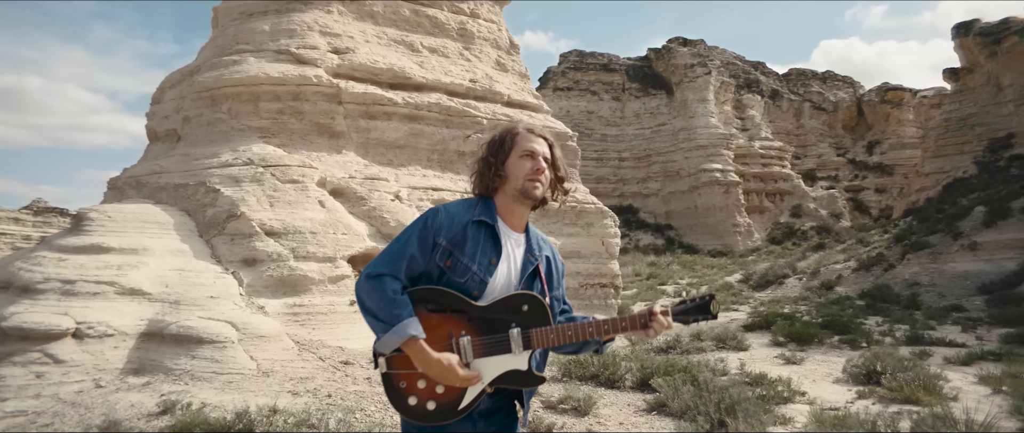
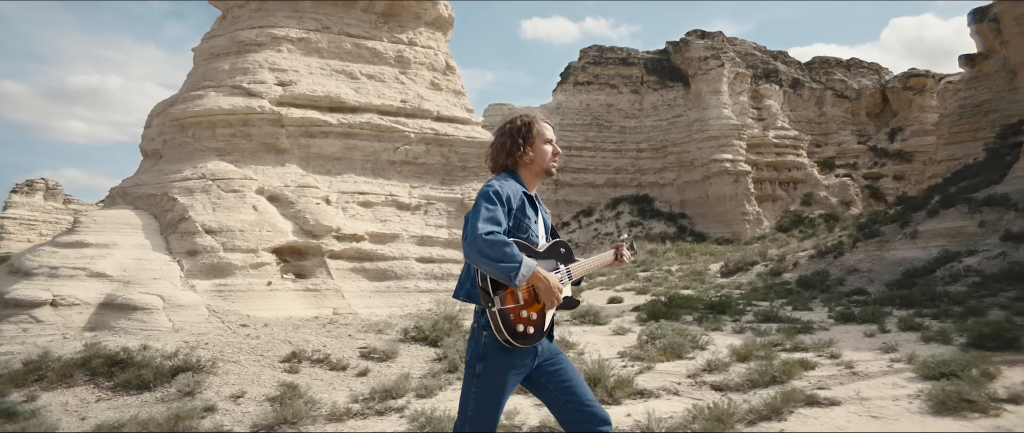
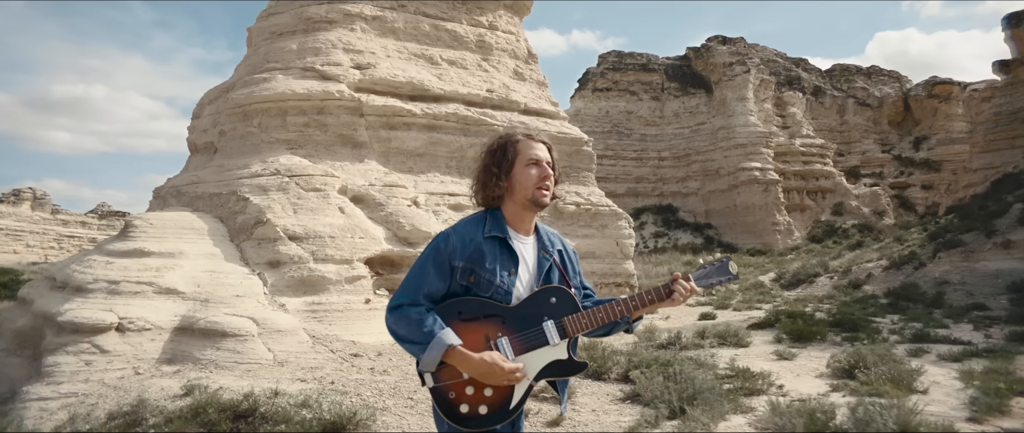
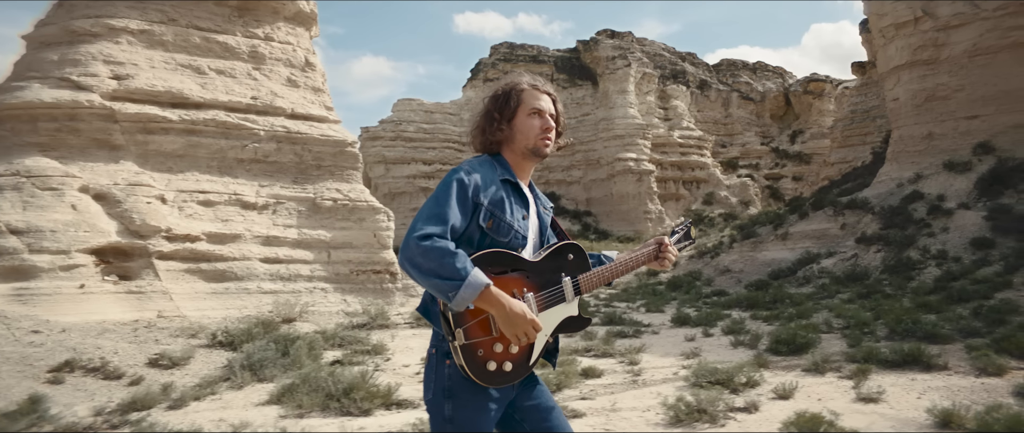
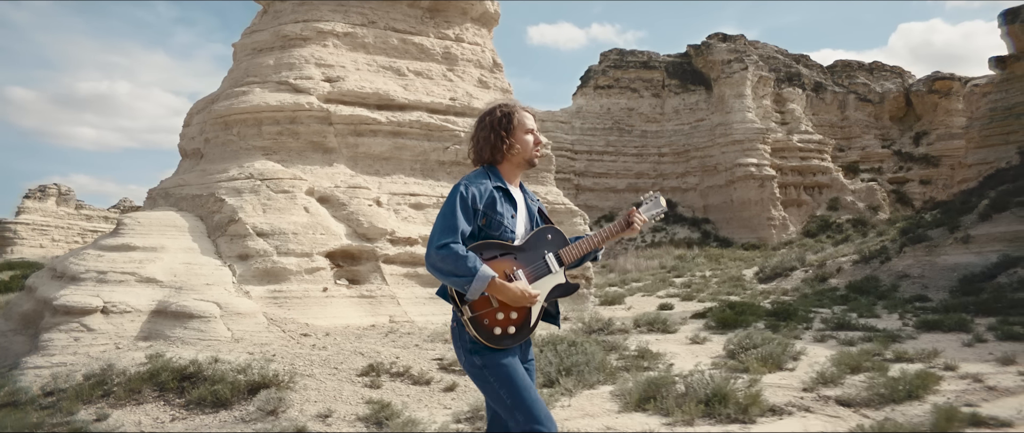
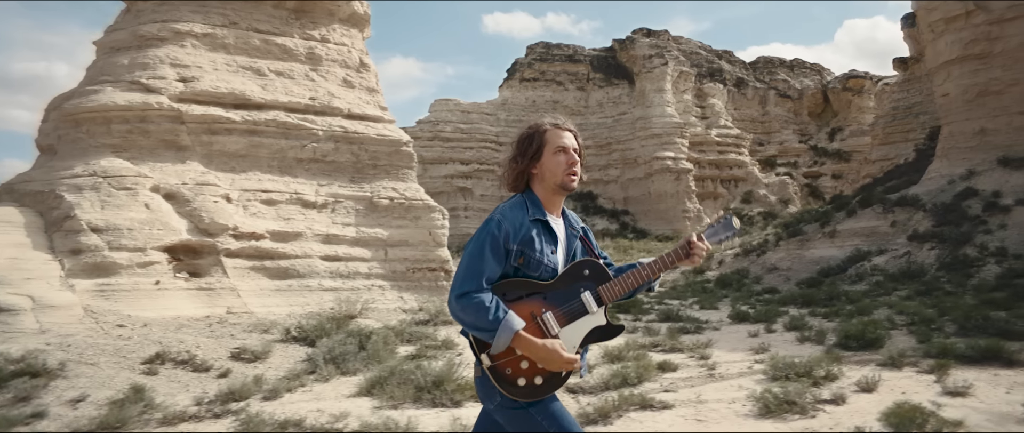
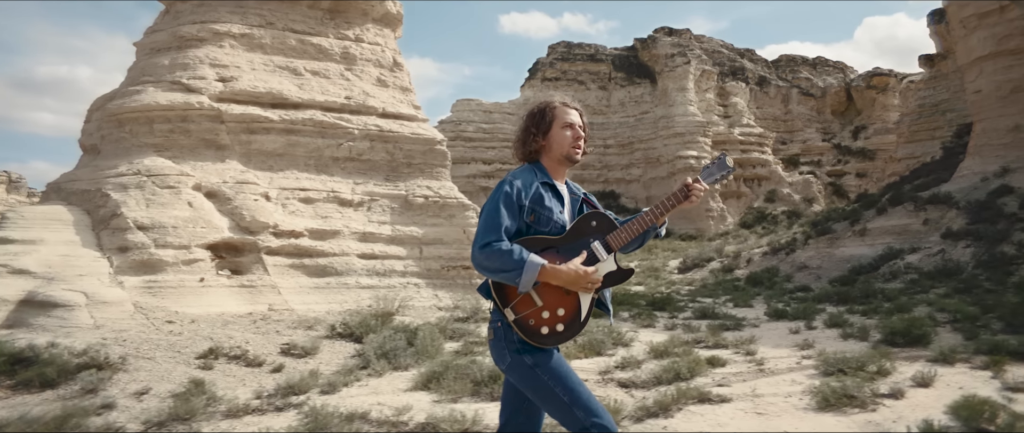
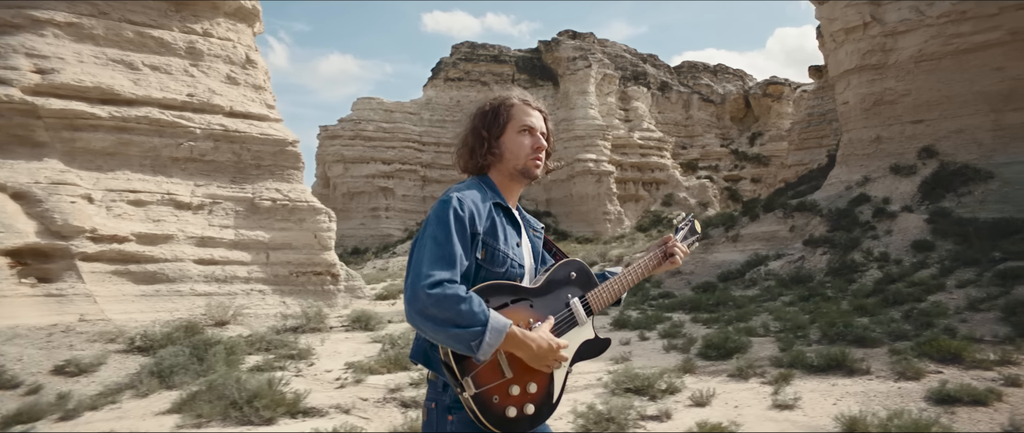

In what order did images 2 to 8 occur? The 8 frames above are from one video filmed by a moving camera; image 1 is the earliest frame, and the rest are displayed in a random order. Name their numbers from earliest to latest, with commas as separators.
3, 5, 2, 7, 6, 4, 8
